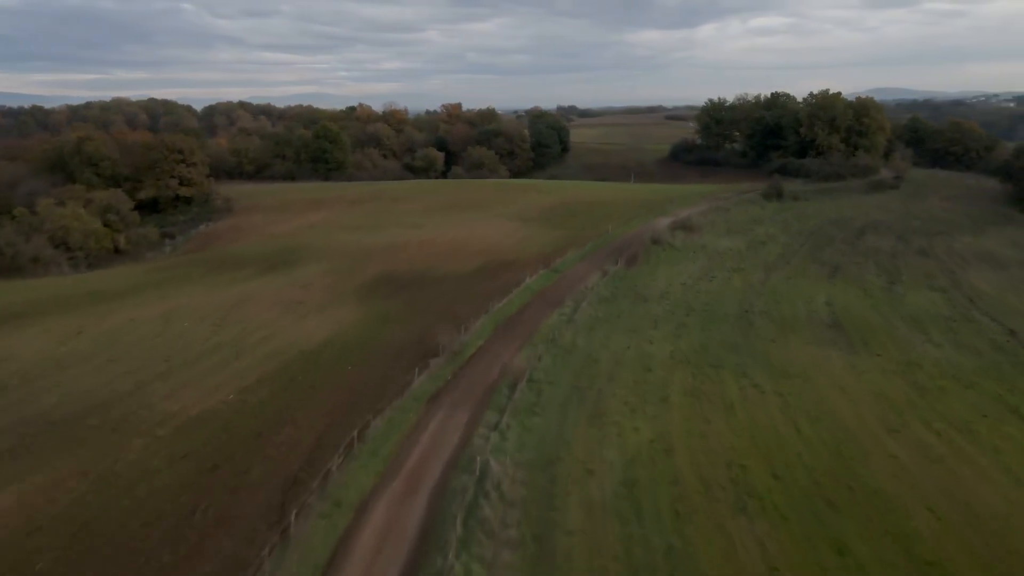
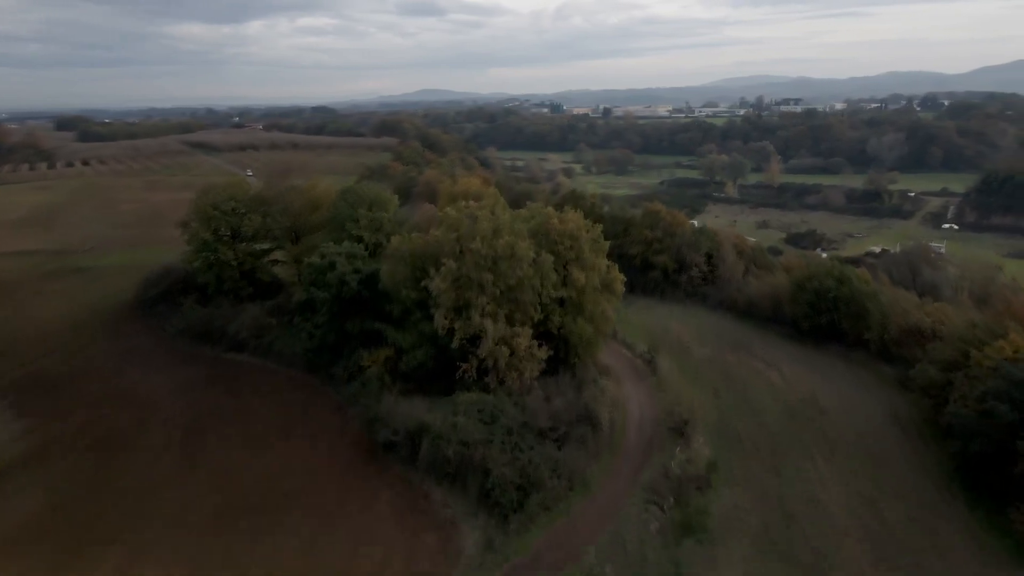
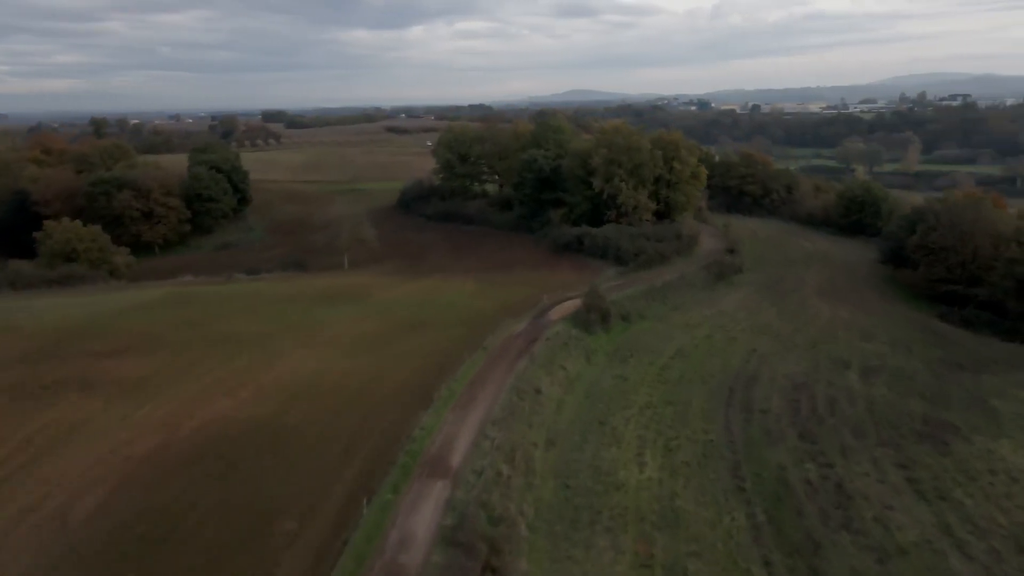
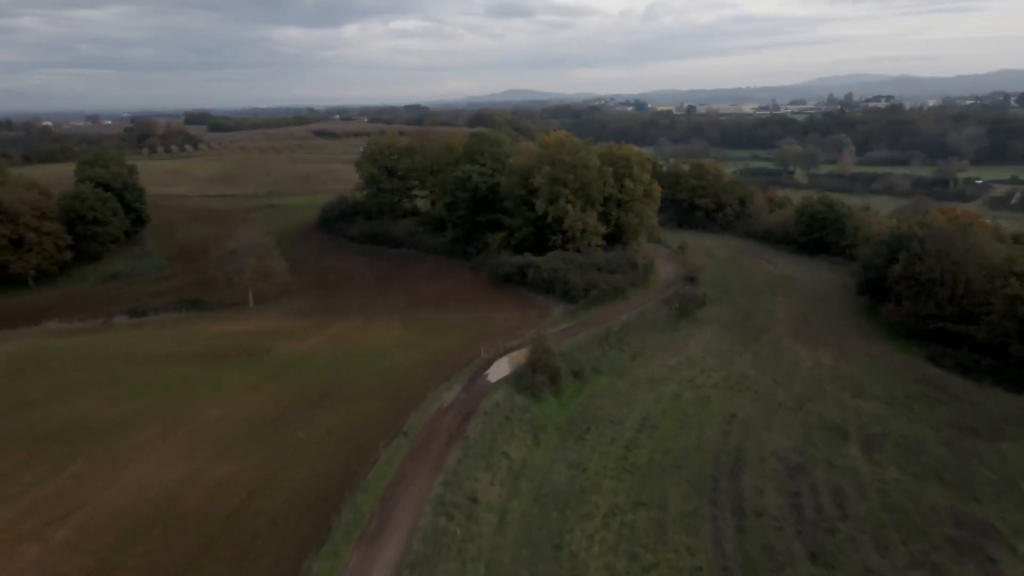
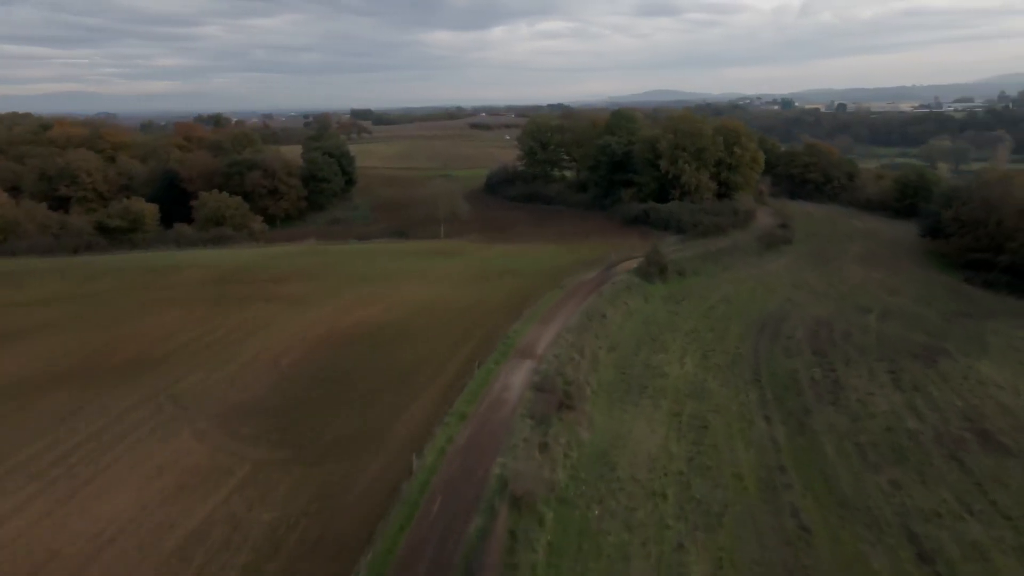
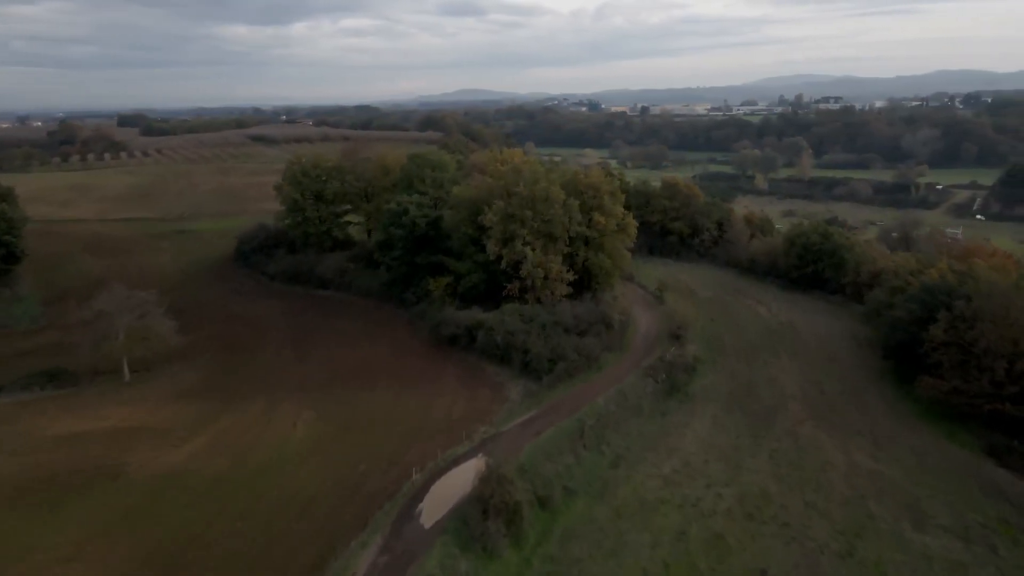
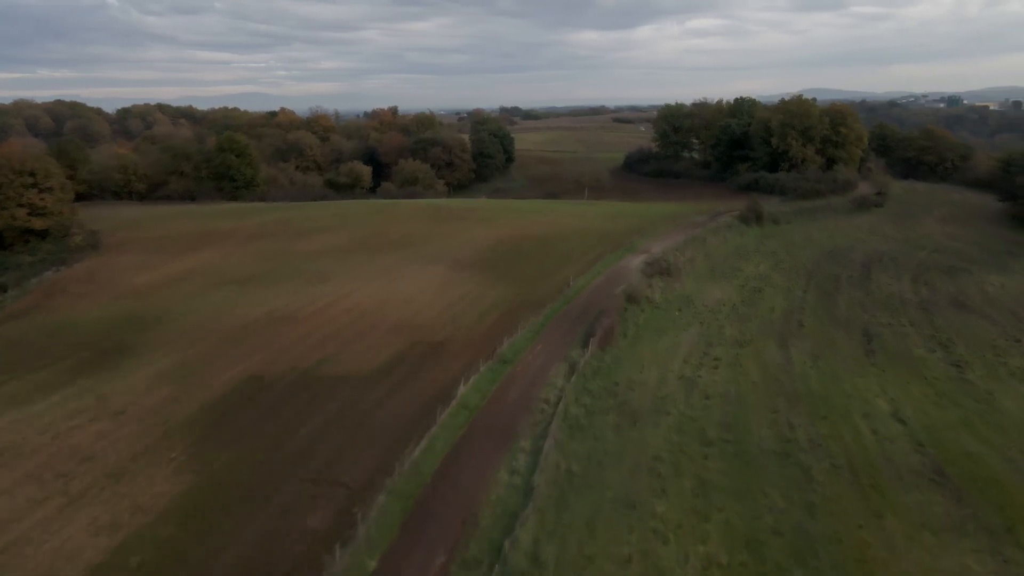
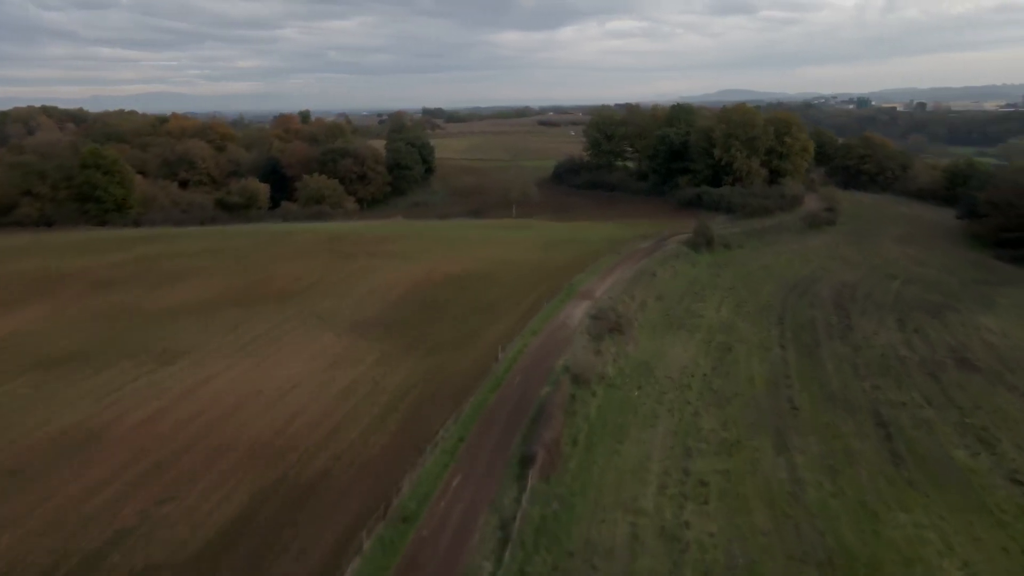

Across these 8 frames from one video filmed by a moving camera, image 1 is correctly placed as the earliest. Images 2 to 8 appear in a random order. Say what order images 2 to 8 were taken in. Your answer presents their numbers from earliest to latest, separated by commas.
7, 8, 5, 3, 4, 6, 2
